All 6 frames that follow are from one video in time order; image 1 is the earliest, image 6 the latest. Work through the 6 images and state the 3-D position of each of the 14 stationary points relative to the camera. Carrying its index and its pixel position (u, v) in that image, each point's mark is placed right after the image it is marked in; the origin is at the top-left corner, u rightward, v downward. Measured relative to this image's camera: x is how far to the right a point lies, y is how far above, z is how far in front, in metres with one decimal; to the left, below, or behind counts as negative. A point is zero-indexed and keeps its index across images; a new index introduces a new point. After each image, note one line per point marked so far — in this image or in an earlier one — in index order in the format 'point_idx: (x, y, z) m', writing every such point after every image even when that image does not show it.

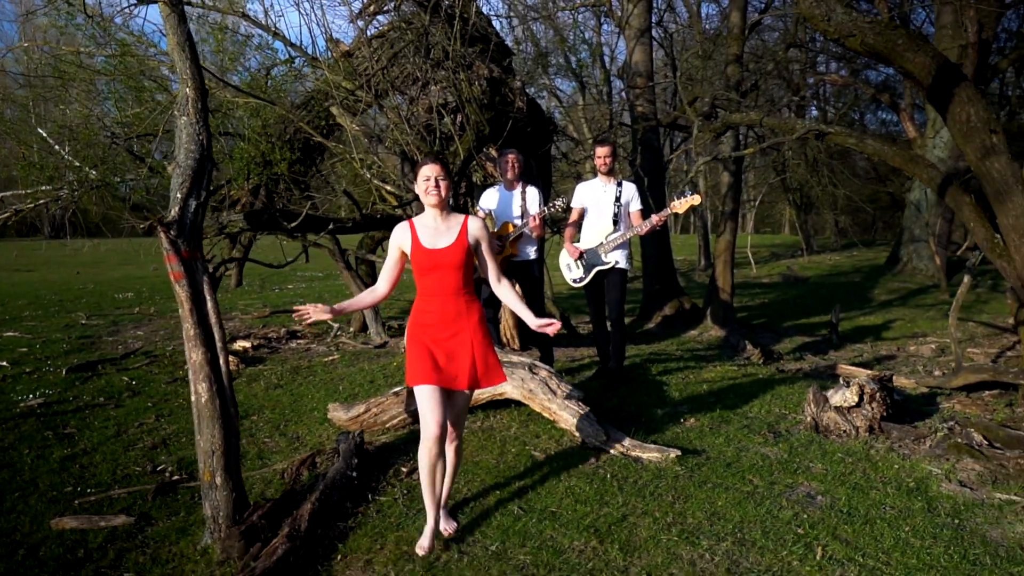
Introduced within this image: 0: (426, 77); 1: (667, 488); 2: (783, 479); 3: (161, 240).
0: (-0.8, +2.0, +7.8) m
1: (+0.9, -1.1, +4.5) m
2: (+1.6, -1.1, +4.8) m
3: (-1.9, +0.3, +4.4) m
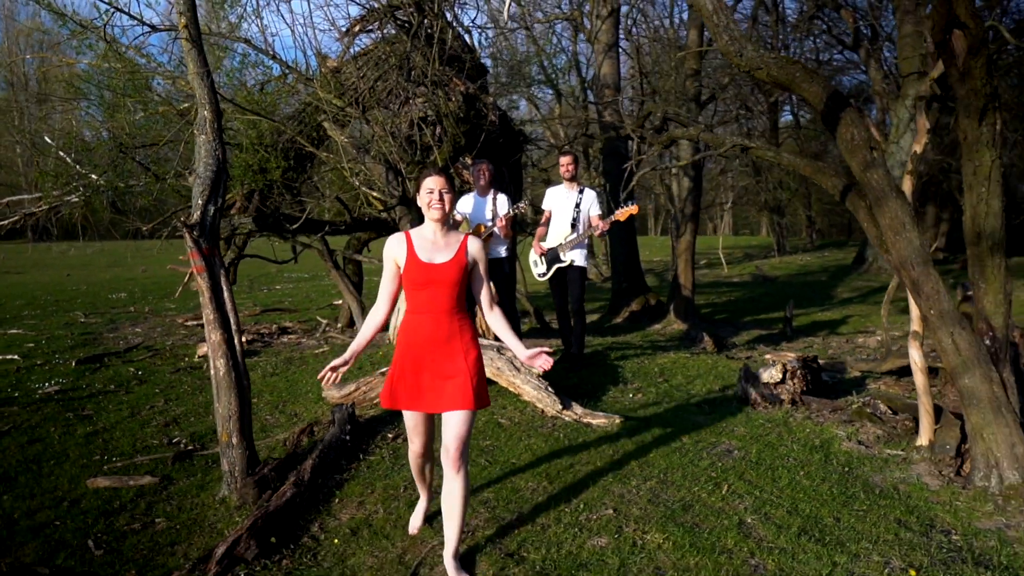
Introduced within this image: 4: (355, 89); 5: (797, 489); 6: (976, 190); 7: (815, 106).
0: (-1.1, +2.1, +8.7) m
1: (+0.7, -1.1, +5.4) m
2: (+1.4, -1.0, +5.7) m
3: (-2.1, +0.3, +5.2) m
4: (-1.7, +2.2, +8.8) m
5: (+1.7, -1.2, +4.7) m
6: (+2.9, +0.6, +4.9) m
7: (+2.0, +1.2, +5.3) m
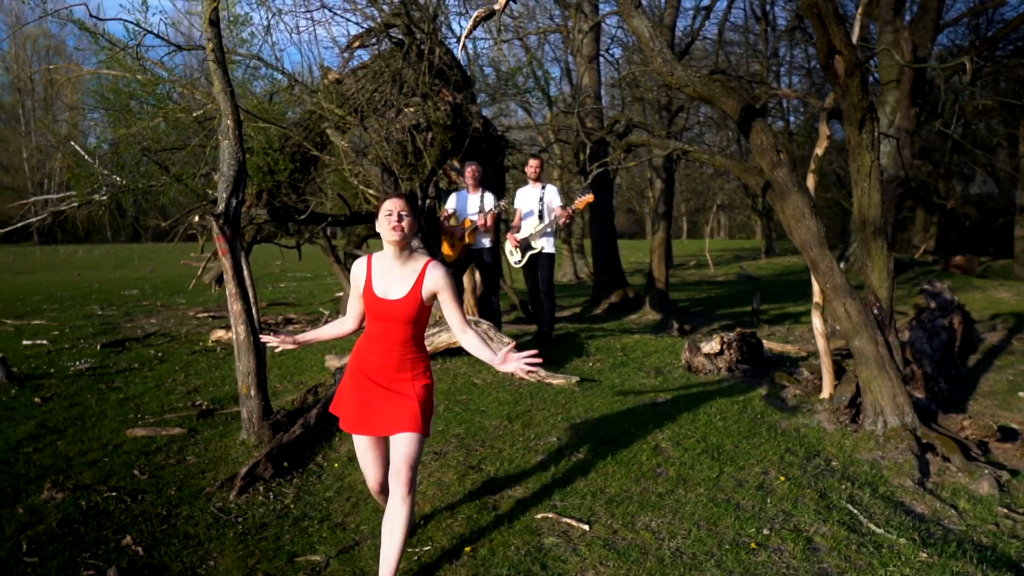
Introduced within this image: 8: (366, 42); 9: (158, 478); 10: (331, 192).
0: (-1.3, +2.2, +9.8) m
1: (+0.4, -0.9, +6.5) m
2: (+1.1, -0.9, +6.7) m
3: (-2.3, +0.5, +6.3) m
4: (-1.9, +2.3, +9.9) m
5: (+1.4, -1.0, +5.8) m
6: (+2.6, +0.8, +6.0) m
7: (+1.7, +1.4, +6.4) m
8: (-1.8, +3.1, +10.1) m
9: (-2.5, -1.4, +5.7) m
10: (-2.4, +1.3, +10.8) m
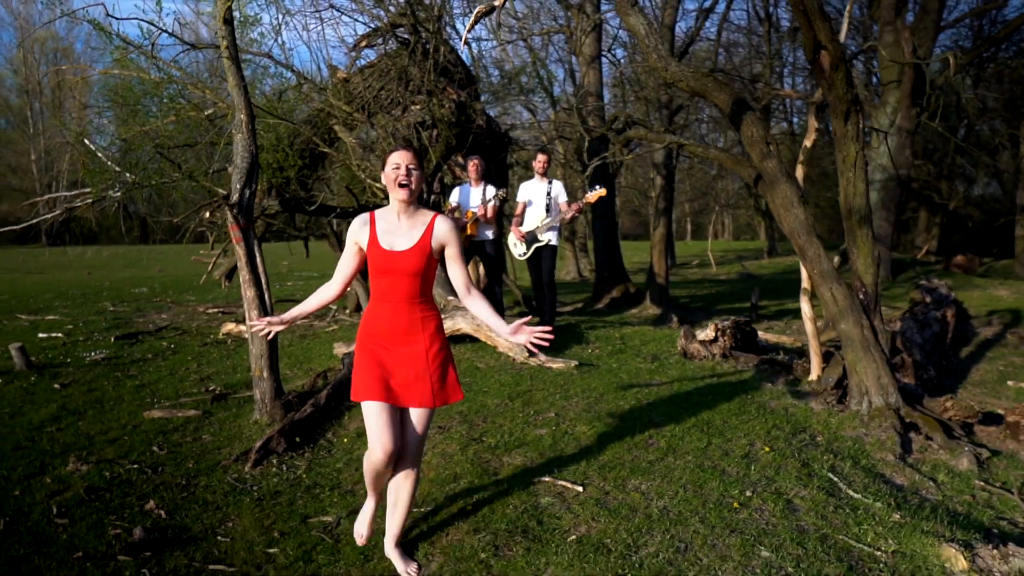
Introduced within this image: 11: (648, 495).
0: (-1.3, +2.3, +10.1) m
1: (+0.4, -0.8, +6.8) m
2: (+1.2, -0.8, +7.0) m
3: (-2.3, +0.6, +6.6) m
4: (-1.9, +2.4, +10.2) m
5: (+1.4, -0.9, +6.1) m
6: (+2.6, +0.9, +6.3) m
7: (+1.8, +1.5, +6.7) m
8: (-1.8, +3.2, +10.4) m
9: (-2.5, -1.2, +6.0) m
10: (-2.4, +1.4, +11.1) m
11: (+0.7, -1.1, +4.3) m
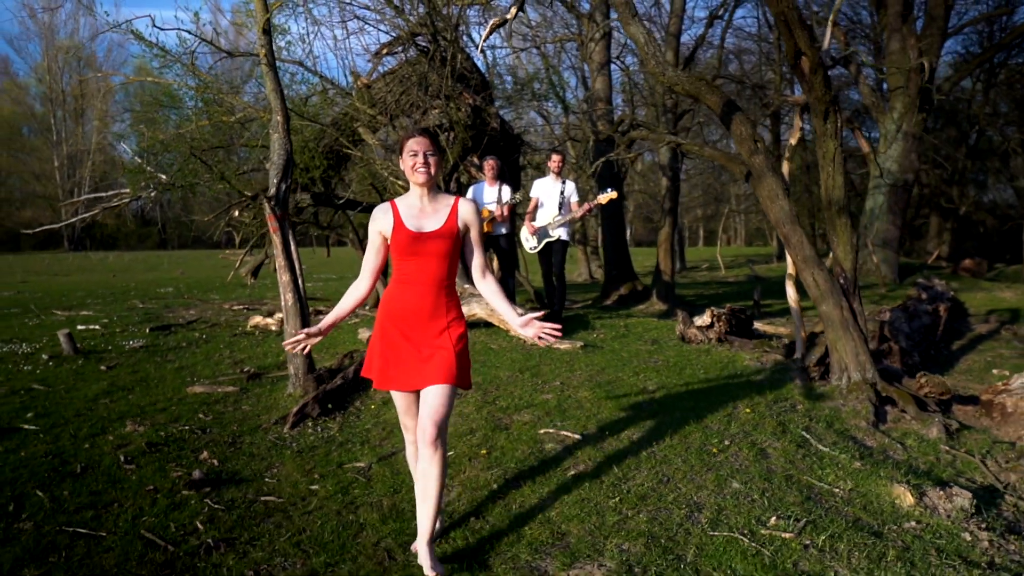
0: (-1.2, +2.4, +10.8) m
1: (+0.5, -0.6, +7.4) m
2: (+1.3, -0.6, +7.6) m
3: (-2.2, +0.7, +7.3) m
4: (-1.7, +2.5, +10.9) m
5: (+1.5, -0.8, +6.7) m
6: (+2.7, +1.0, +6.9) m
7: (+1.9, +1.6, +7.3) m
8: (-1.6, +3.3, +11.1) m
9: (-2.4, -1.1, +6.7) m
10: (-2.2, +1.5, +11.8) m
11: (+0.8, -1.0, +5.0) m
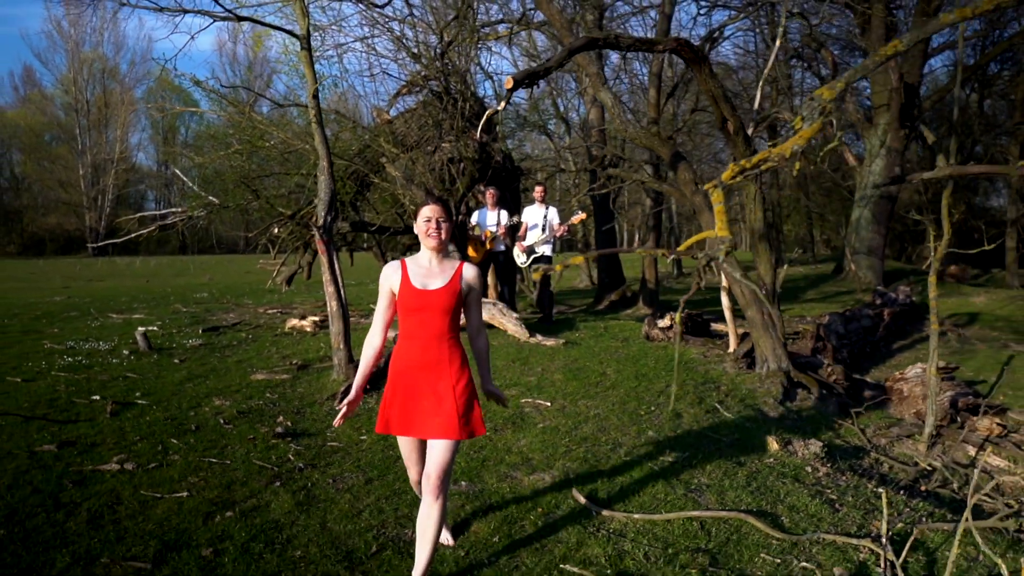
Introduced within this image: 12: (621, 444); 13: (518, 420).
0: (-1.2, +2.3, +12.8) m
1: (+0.5, -0.7, +9.5) m
2: (+1.2, -0.8, +9.7) m
3: (-2.3, +0.6, +9.4) m
4: (-1.7, +2.4, +13.0) m
5: (+1.5, -0.9, +8.7) m
6: (+2.7, +0.9, +8.9) m
7: (+1.8, +1.5, +9.3) m
8: (-1.6, +3.2, +13.2) m
9: (-2.5, -1.2, +8.8) m
10: (-2.2, +1.4, +13.9) m
11: (+0.7, -1.0, +7.0) m
12: (+0.8, -1.2, +6.2) m
13: (+0.1, -1.1, +6.7) m
